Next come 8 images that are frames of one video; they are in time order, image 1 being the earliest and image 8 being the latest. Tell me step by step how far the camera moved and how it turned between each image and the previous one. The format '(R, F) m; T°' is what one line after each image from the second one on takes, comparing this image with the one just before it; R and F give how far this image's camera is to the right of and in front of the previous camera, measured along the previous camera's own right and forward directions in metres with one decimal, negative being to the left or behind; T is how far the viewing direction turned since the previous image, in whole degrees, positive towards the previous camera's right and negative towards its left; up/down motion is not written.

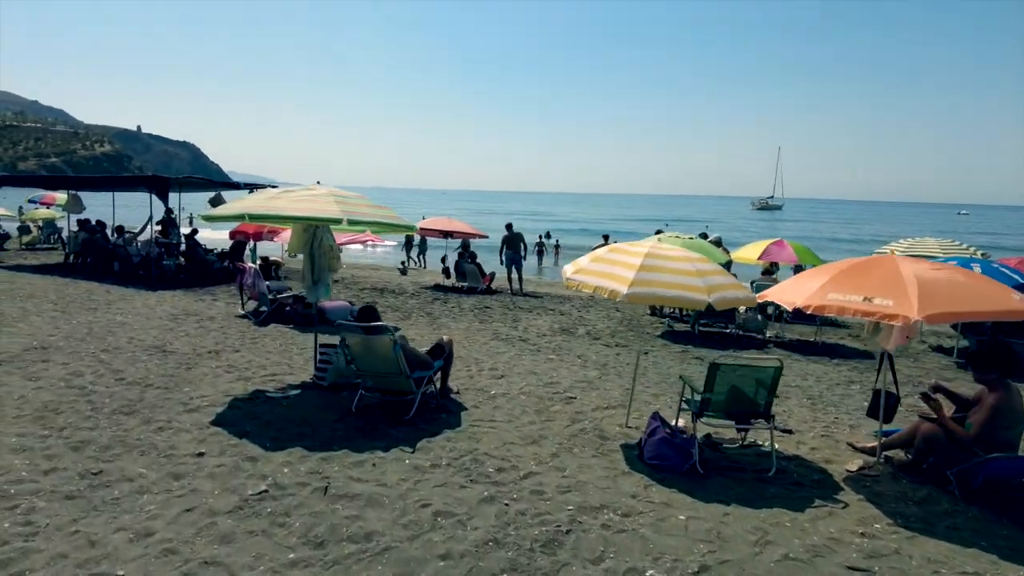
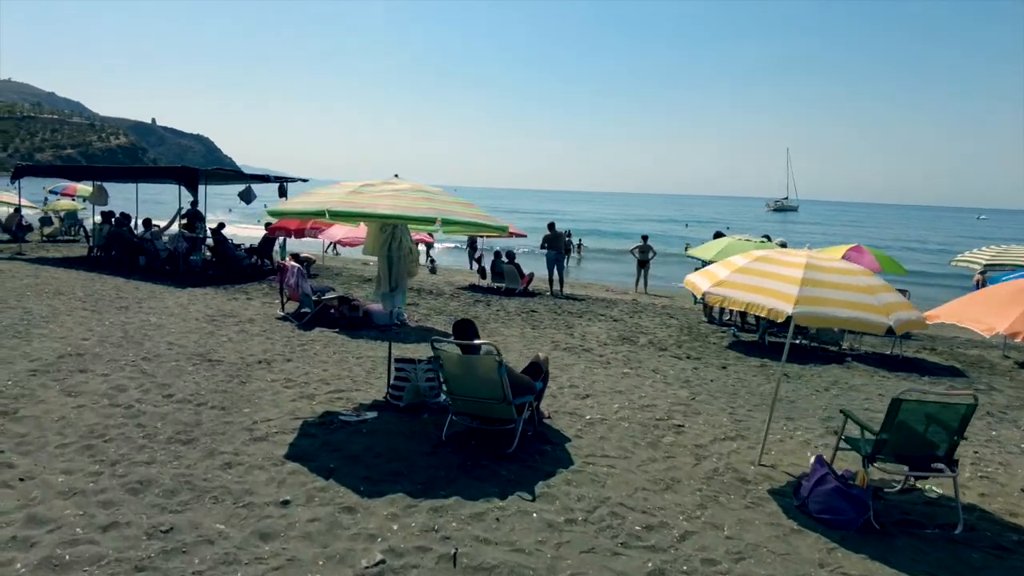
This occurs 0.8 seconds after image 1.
(-0.9, +0.8) m; -1°
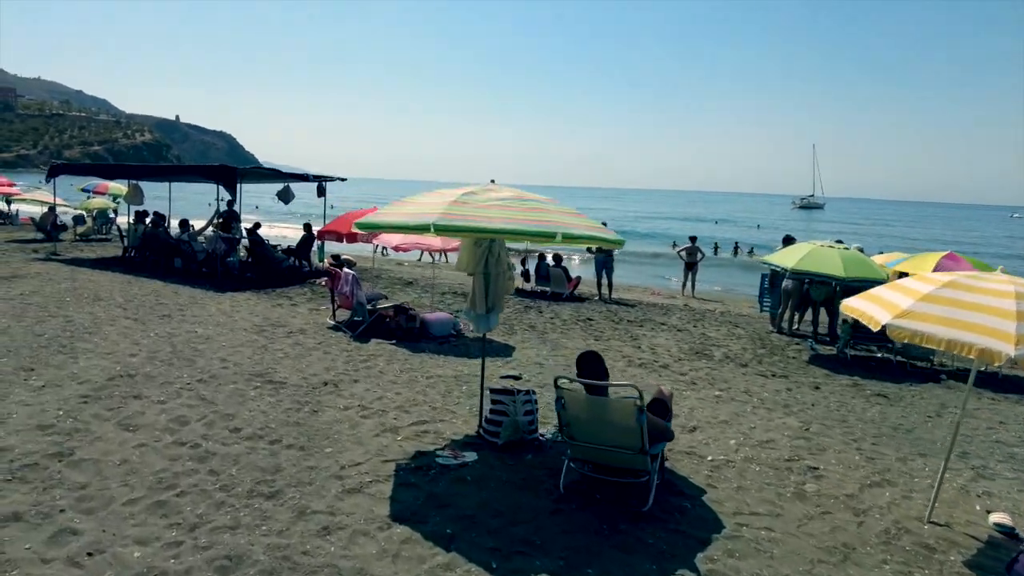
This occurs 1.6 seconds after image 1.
(-0.8, +0.7) m; -2°
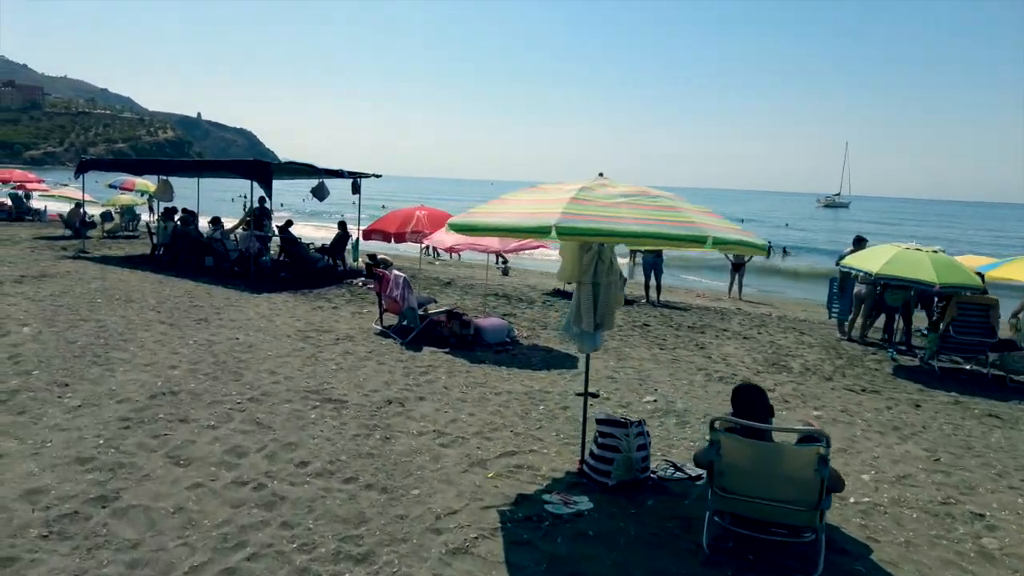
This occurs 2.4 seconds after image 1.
(-0.6, +0.8) m; -1°
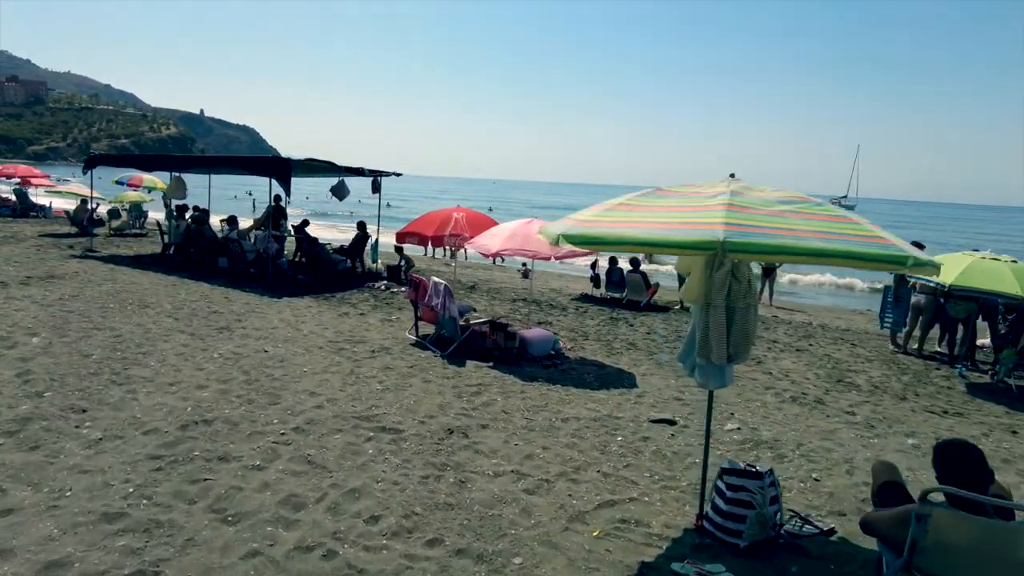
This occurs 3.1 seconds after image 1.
(-0.6, +0.7) m; 0°
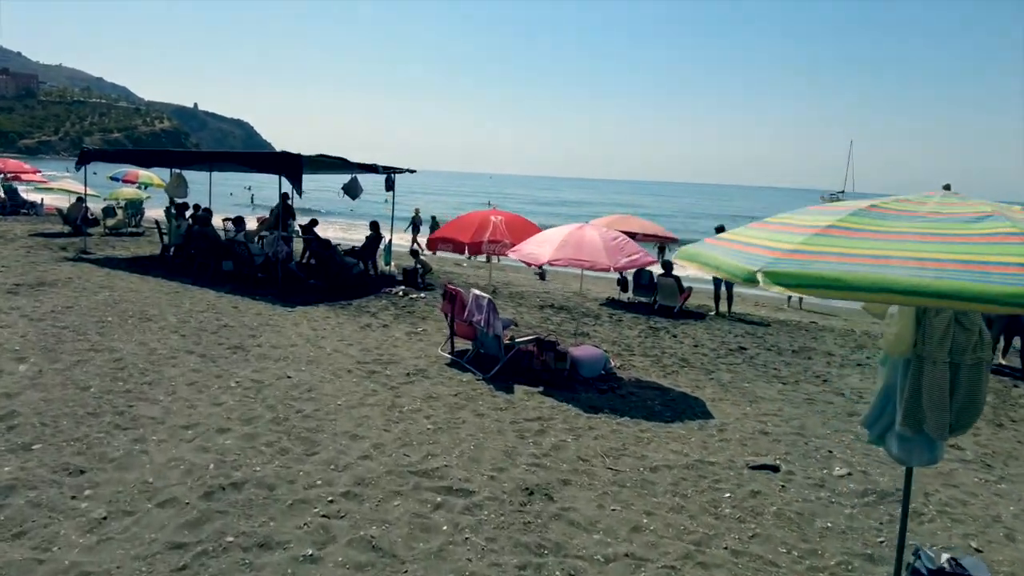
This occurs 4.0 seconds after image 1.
(-0.6, +0.9) m; 0°
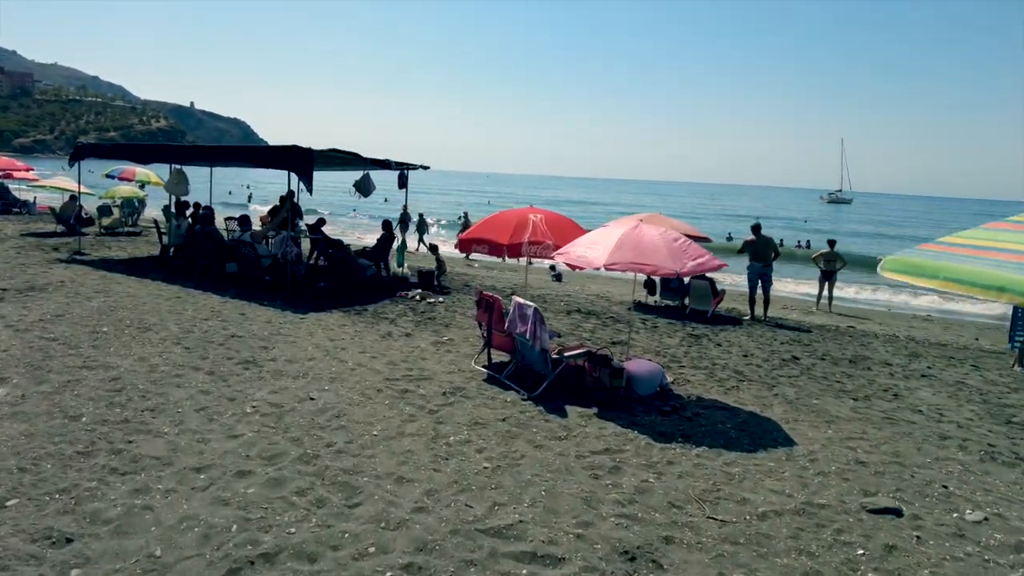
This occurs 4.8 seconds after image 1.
(-0.5, +0.8) m; 0°
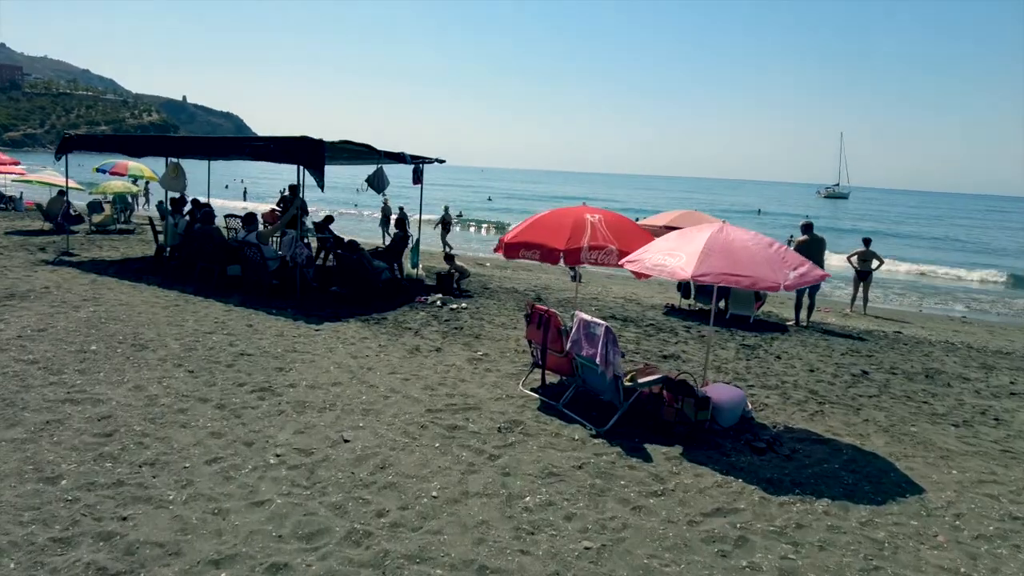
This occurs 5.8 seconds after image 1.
(-0.6, +1.0) m; 0°
